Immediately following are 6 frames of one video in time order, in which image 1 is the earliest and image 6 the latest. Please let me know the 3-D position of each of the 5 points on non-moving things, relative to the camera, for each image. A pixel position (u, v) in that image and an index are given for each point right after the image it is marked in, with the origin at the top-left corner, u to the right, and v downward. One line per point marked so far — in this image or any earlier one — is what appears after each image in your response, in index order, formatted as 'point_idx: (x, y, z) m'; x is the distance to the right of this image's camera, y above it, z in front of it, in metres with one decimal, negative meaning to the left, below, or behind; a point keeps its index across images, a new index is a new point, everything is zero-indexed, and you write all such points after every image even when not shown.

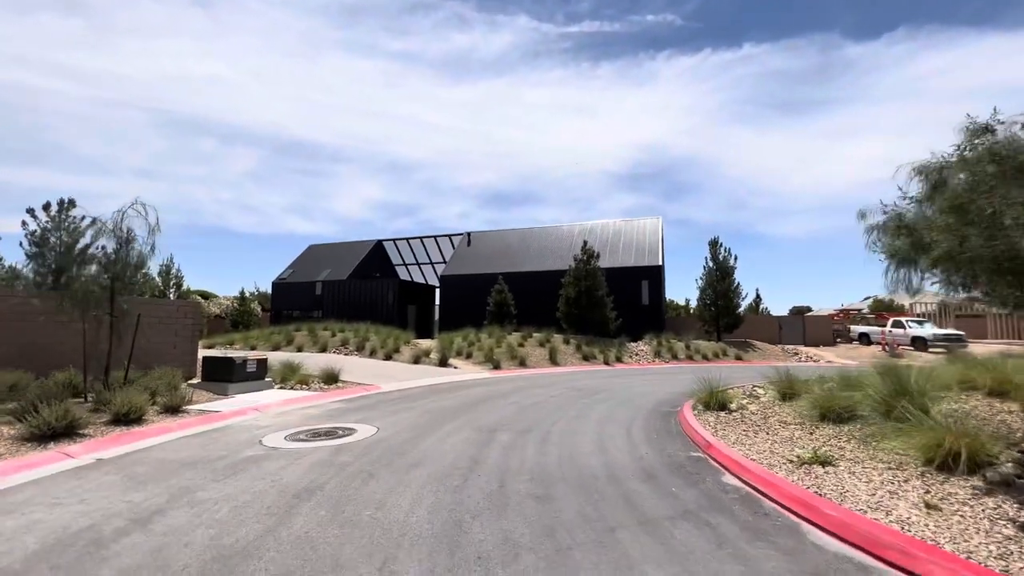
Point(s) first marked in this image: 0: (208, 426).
0: (-4.8, -2.2, +8.9) m
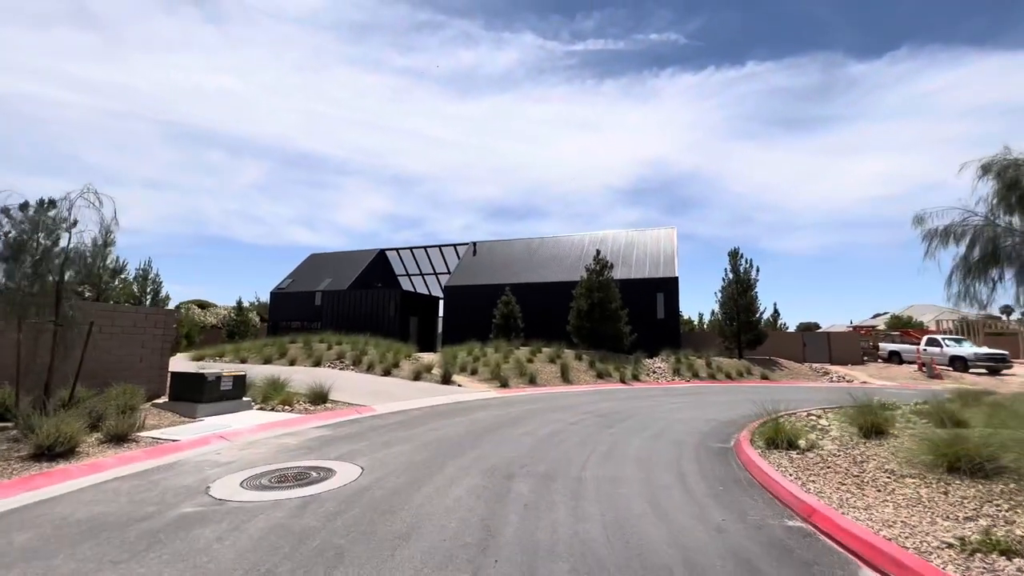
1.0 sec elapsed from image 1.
0: (-4.6, -2.2, +7.2) m
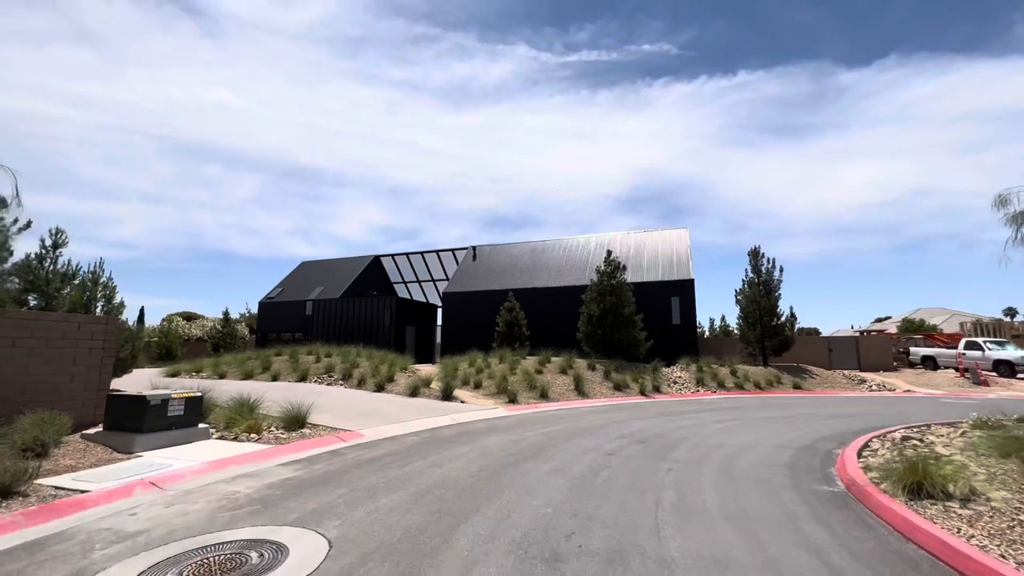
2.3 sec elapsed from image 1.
0: (-4.3, -2.1, +4.9) m
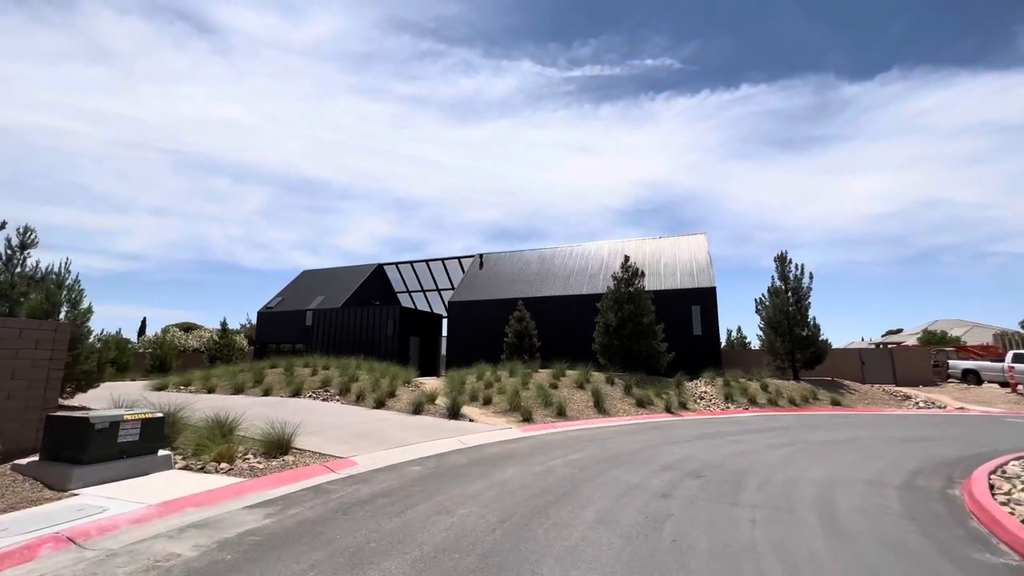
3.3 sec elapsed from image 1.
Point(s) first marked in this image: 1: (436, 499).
0: (-4.0, -2.0, +3.3) m
1: (-0.9, -2.4, +6.5) m
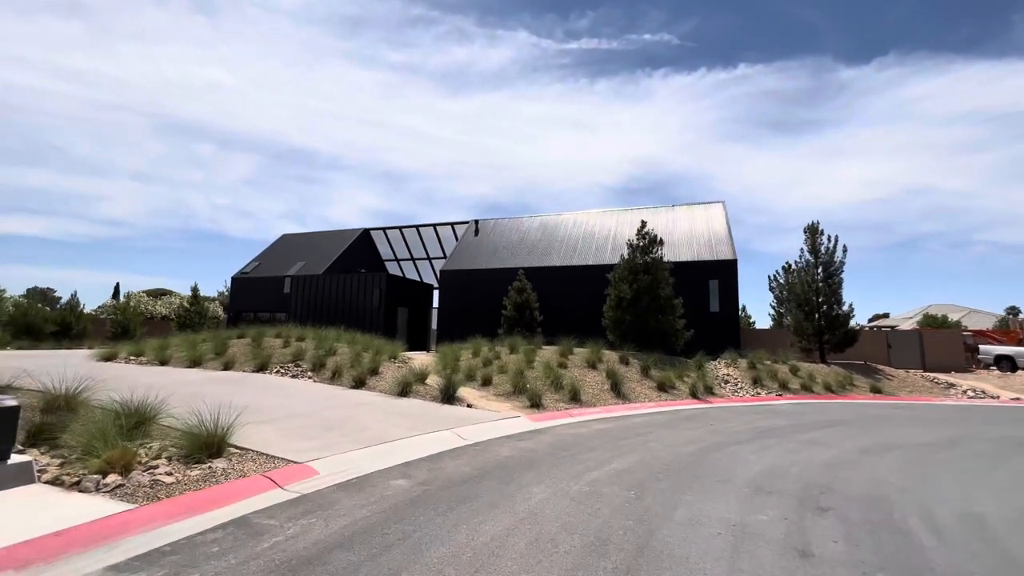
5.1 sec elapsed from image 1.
0: (-3.6, -1.5, +0.6) m
1: (-0.6, -1.9, +3.9) m
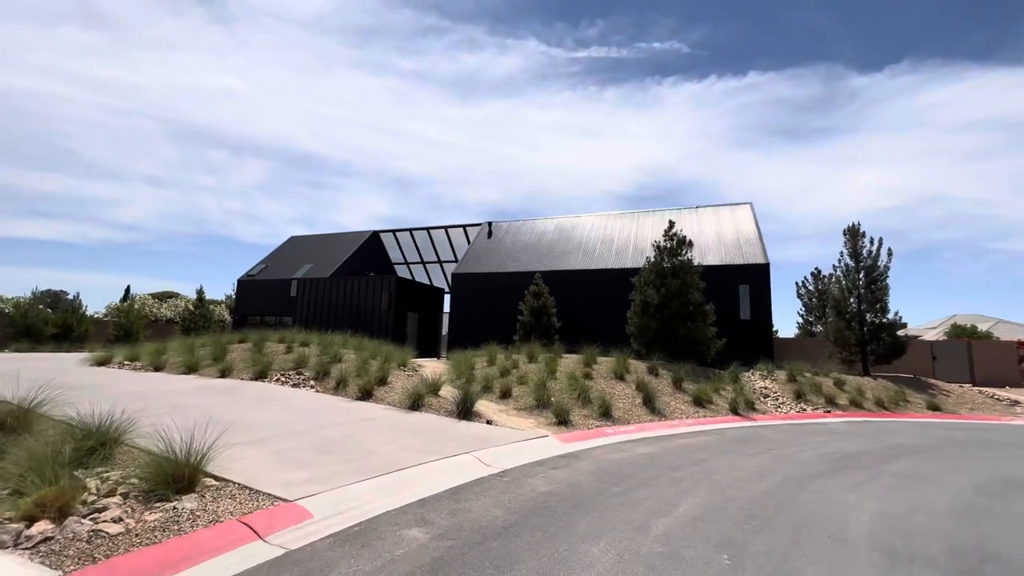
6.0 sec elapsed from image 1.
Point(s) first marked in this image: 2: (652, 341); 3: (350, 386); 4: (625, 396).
0: (-3.3, -1.4, -0.7) m
1: (-0.2, -1.8, +2.5) m
2: (+4.7, -1.8, +19.0) m
3: (-3.7, -2.2, +12.9) m
4: (+2.8, -2.7, +14.0) m
